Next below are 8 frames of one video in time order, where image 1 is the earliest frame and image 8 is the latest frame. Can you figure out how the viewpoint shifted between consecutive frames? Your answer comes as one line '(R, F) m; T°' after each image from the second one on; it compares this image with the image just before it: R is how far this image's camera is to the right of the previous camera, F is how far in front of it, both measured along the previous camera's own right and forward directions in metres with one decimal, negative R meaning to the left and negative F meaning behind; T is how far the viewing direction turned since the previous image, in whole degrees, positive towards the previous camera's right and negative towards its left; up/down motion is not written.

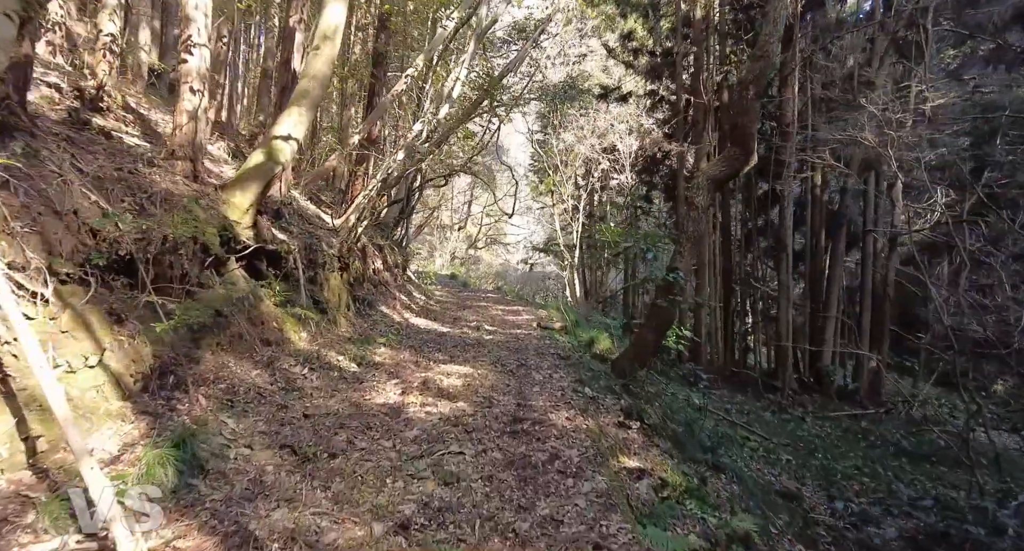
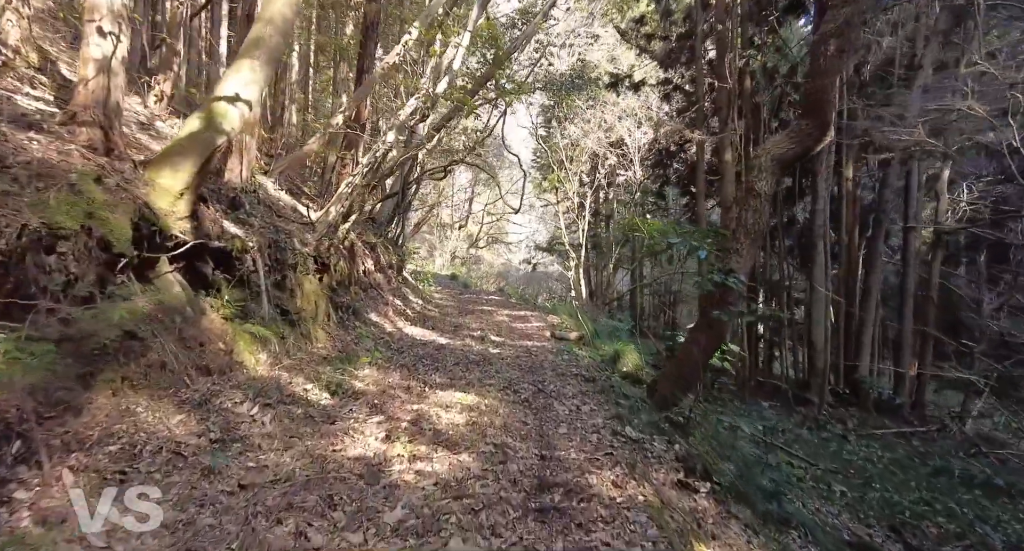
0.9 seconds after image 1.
(-0.1, +1.4) m; 0°
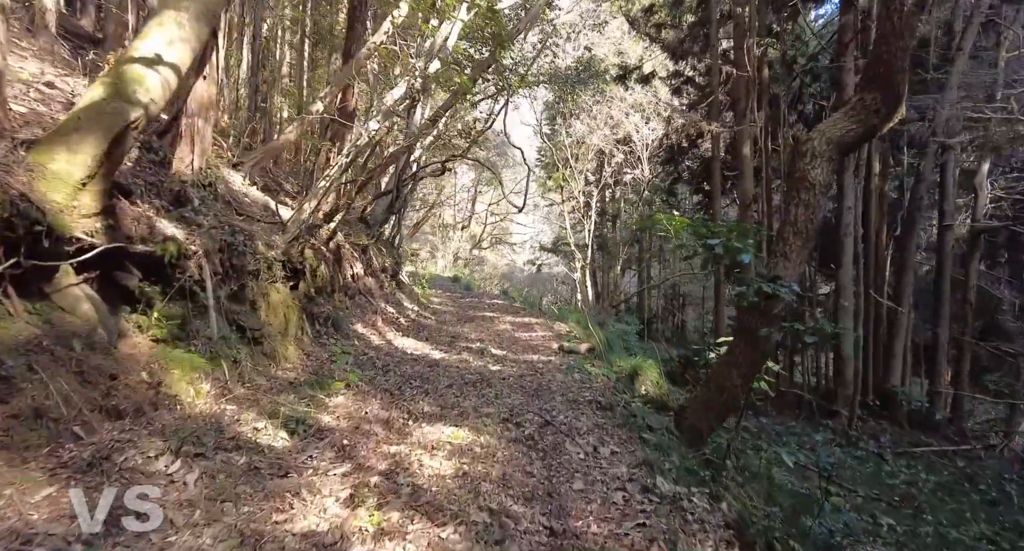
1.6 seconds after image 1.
(0.0, +1.0) m; 0°
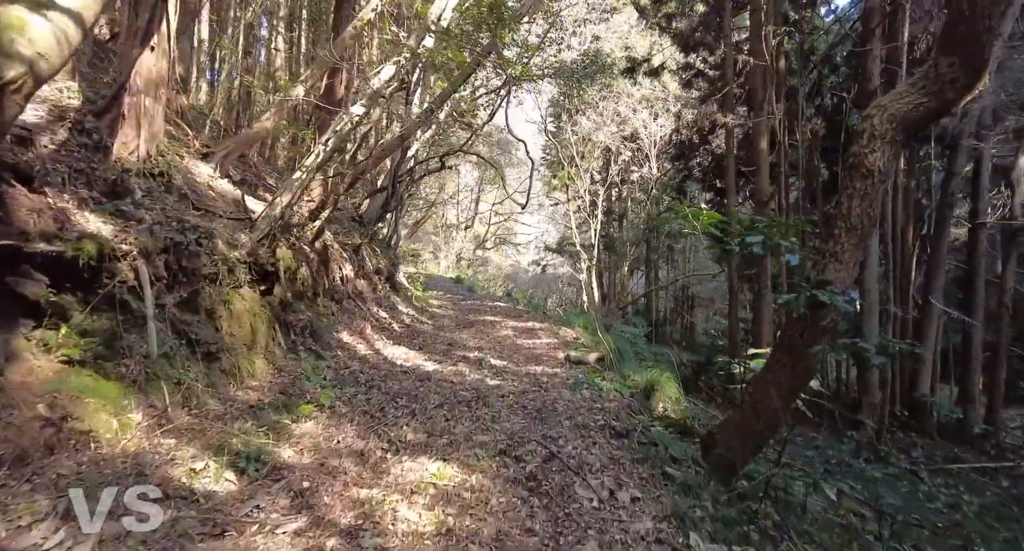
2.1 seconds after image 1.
(0.0, +0.8) m; 0°
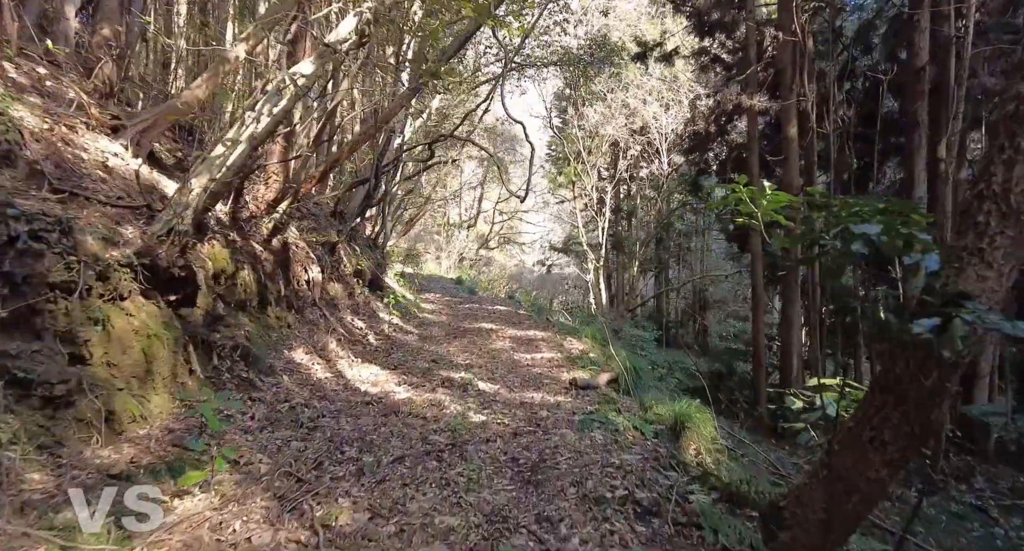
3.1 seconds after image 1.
(+0.1, +1.4) m; -1°
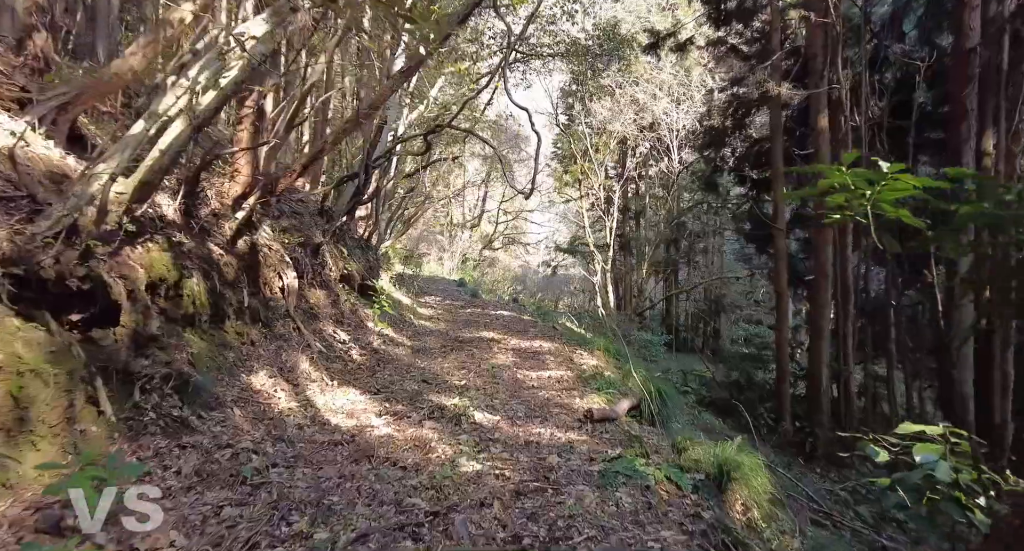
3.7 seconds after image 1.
(0.0, +1.0) m; 0°
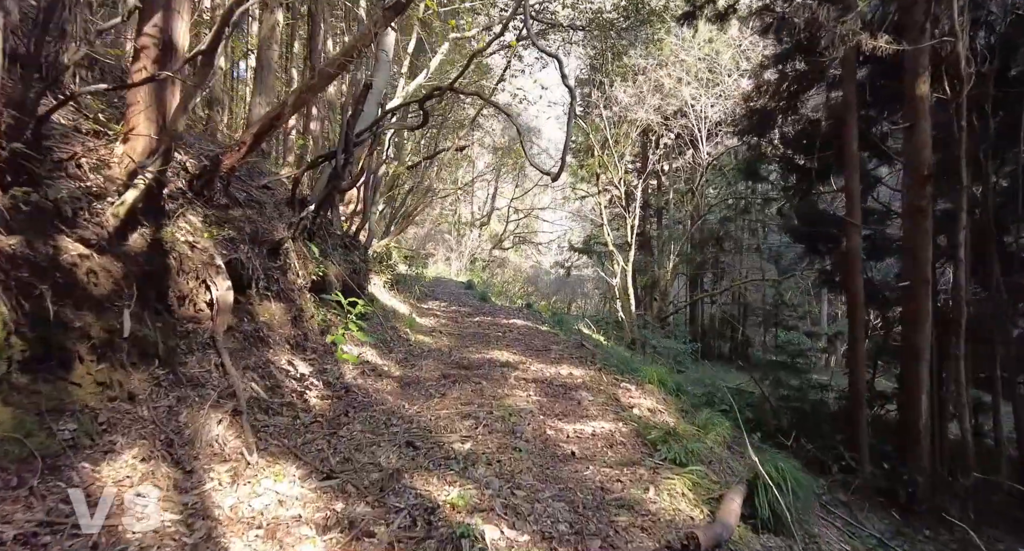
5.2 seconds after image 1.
(-0.1, +2.2) m; -1°
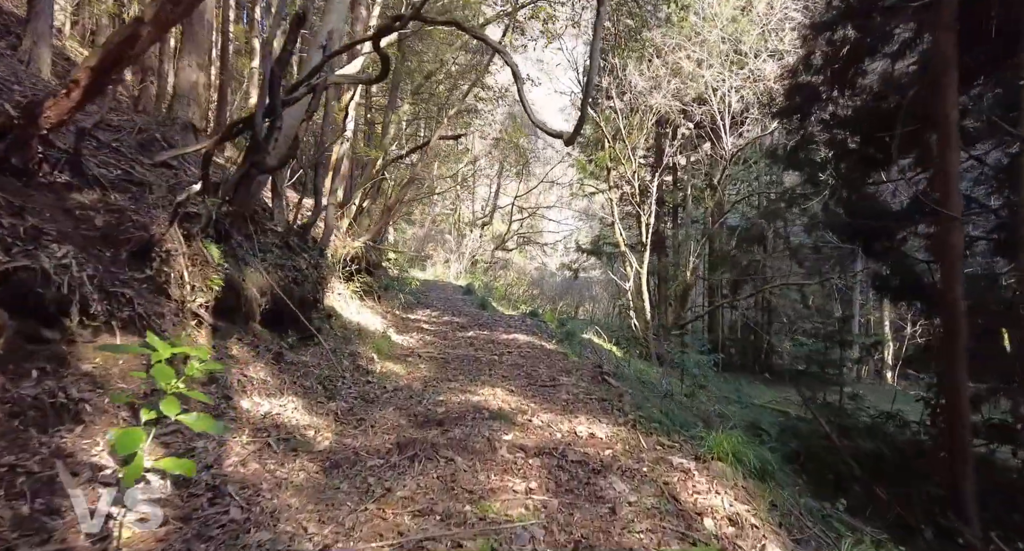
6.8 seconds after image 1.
(+0.1, +2.4) m; -1°
